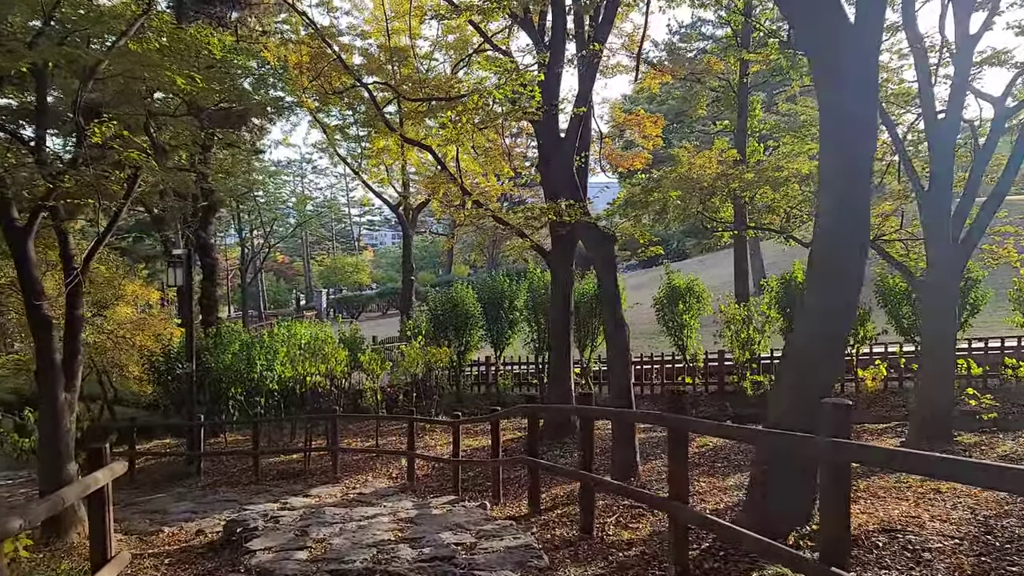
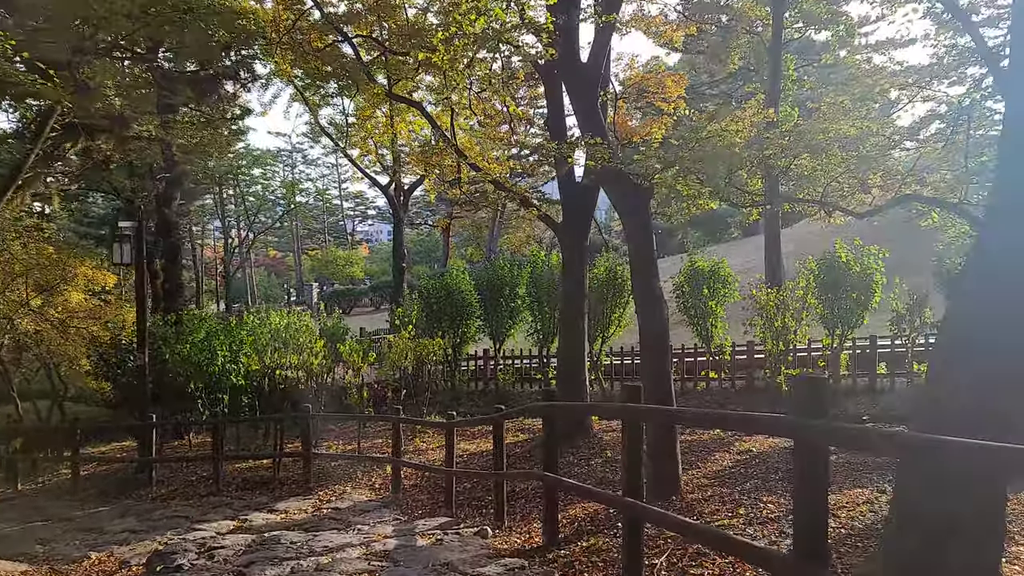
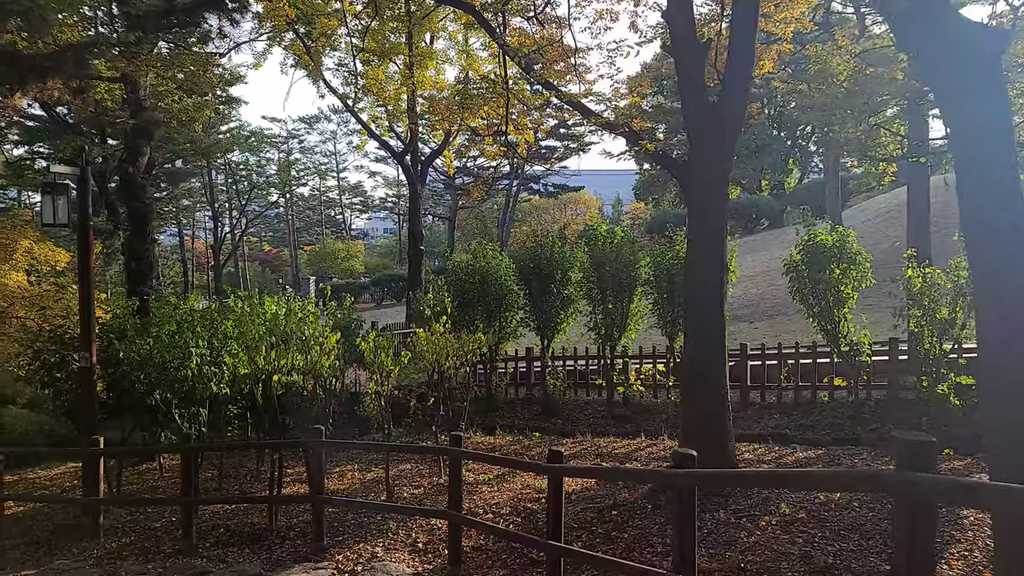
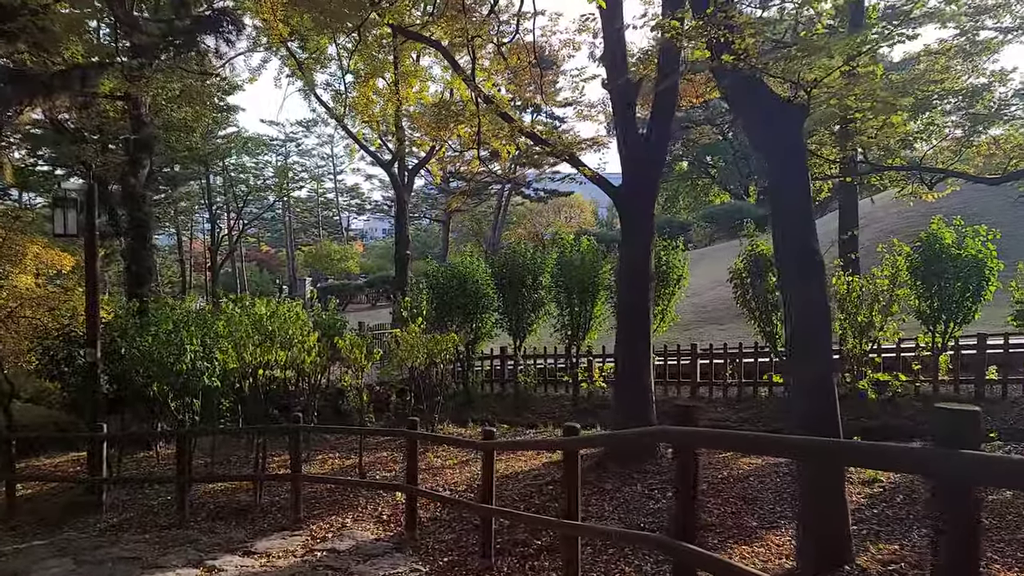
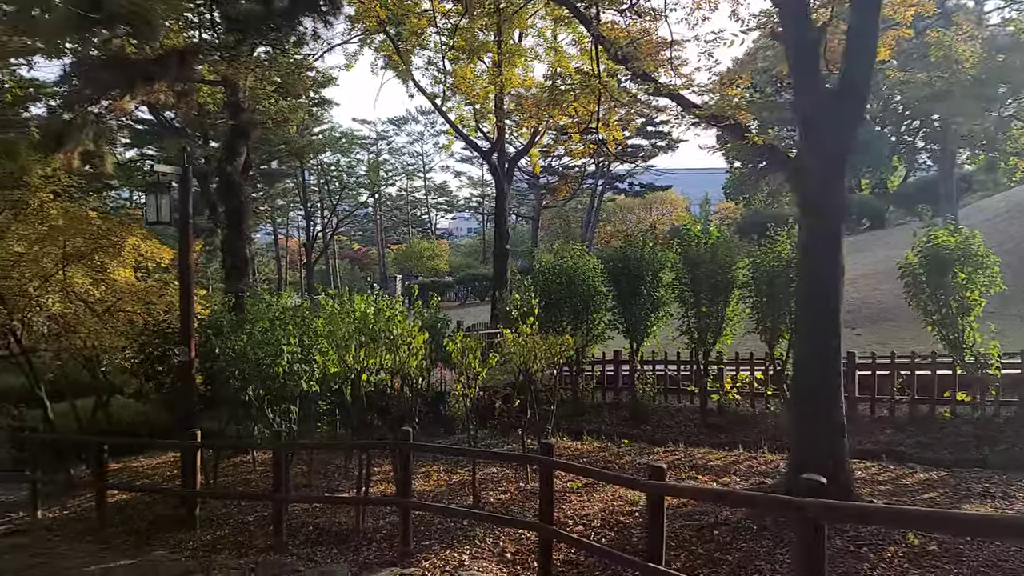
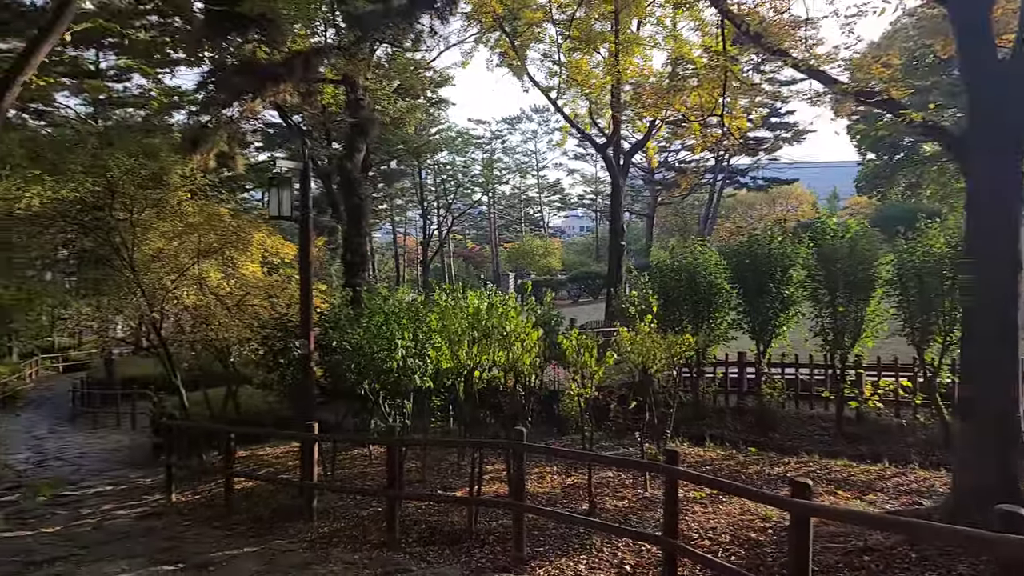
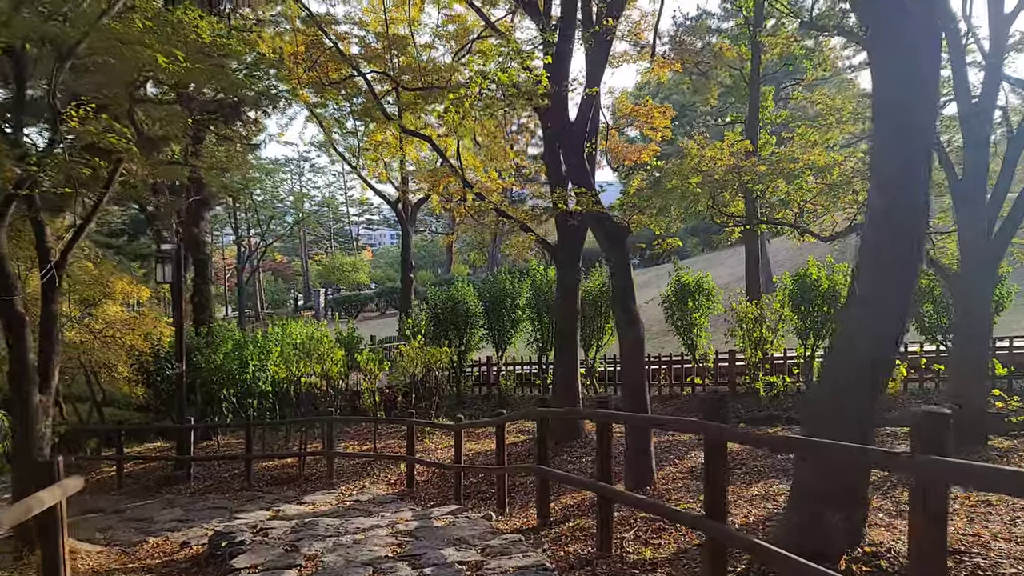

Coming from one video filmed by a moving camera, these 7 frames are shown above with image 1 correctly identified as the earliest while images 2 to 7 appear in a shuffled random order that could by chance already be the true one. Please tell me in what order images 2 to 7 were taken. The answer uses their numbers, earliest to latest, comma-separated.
7, 2, 4, 3, 5, 6
